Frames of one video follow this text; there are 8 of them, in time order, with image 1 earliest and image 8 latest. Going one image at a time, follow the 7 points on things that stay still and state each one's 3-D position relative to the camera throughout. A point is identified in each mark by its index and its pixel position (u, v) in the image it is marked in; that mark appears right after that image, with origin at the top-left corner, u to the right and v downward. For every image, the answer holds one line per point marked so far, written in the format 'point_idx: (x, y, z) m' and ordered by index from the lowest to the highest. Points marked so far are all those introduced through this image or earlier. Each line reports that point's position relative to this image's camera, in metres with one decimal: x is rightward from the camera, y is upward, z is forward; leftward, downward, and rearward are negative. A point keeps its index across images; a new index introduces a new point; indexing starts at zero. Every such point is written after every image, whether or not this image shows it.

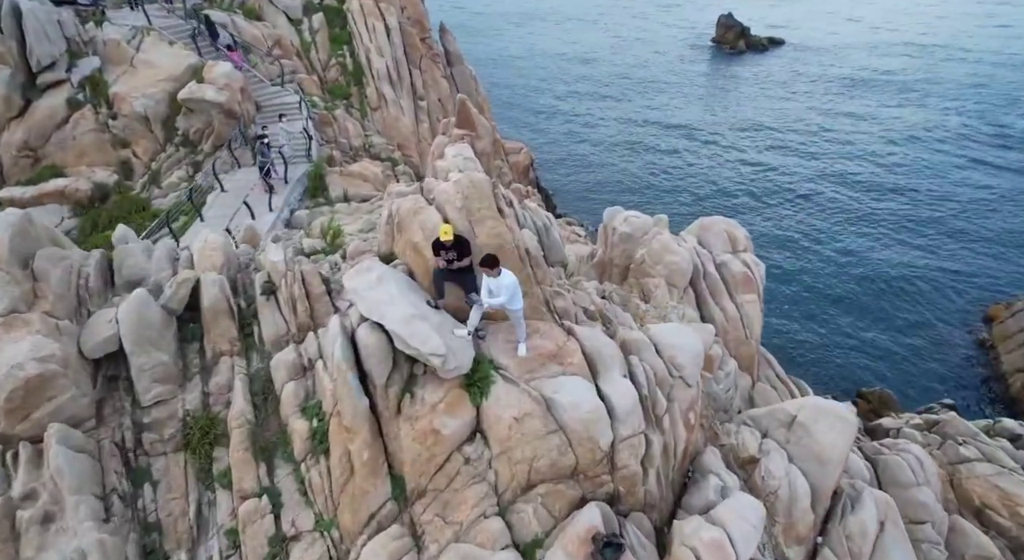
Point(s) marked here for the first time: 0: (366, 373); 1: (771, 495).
0: (-1.5, -1.0, +5.5) m
1: (+3.5, -2.9, +7.2) m
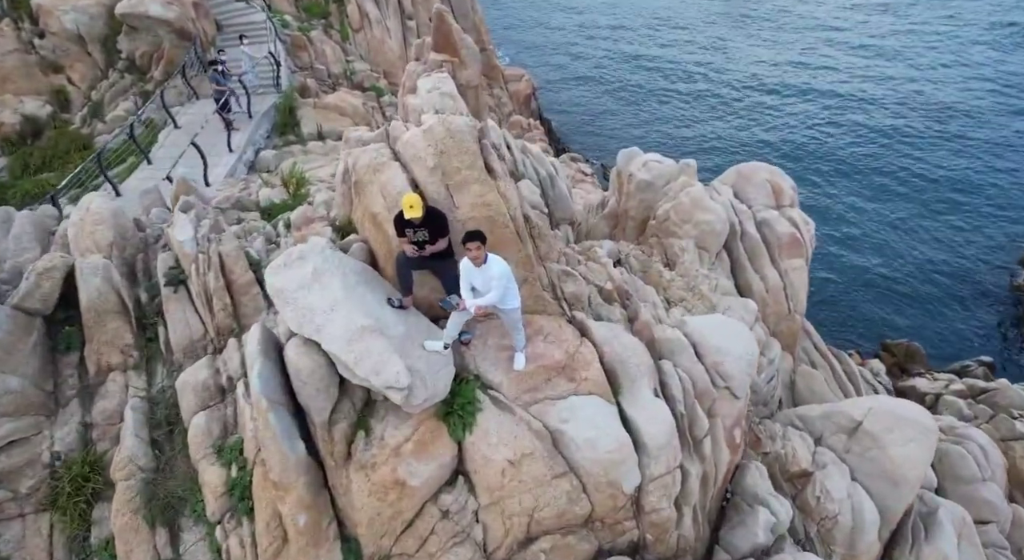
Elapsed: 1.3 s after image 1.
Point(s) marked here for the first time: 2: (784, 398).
0: (-1.5, -1.0, +3.9) m
1: (+3.5, -2.6, +5.9) m
2: (+4.1, -1.7, +8.1) m
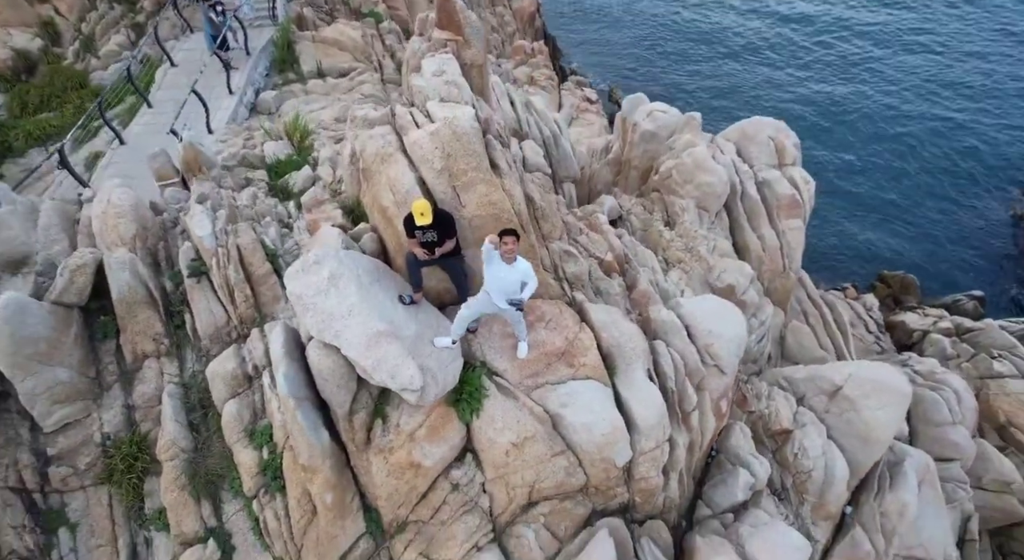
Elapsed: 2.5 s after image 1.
0: (-1.5, -1.0, +4.3) m
1: (+3.5, -2.4, +6.5) m
2: (+4.1, -1.1, +8.5) m
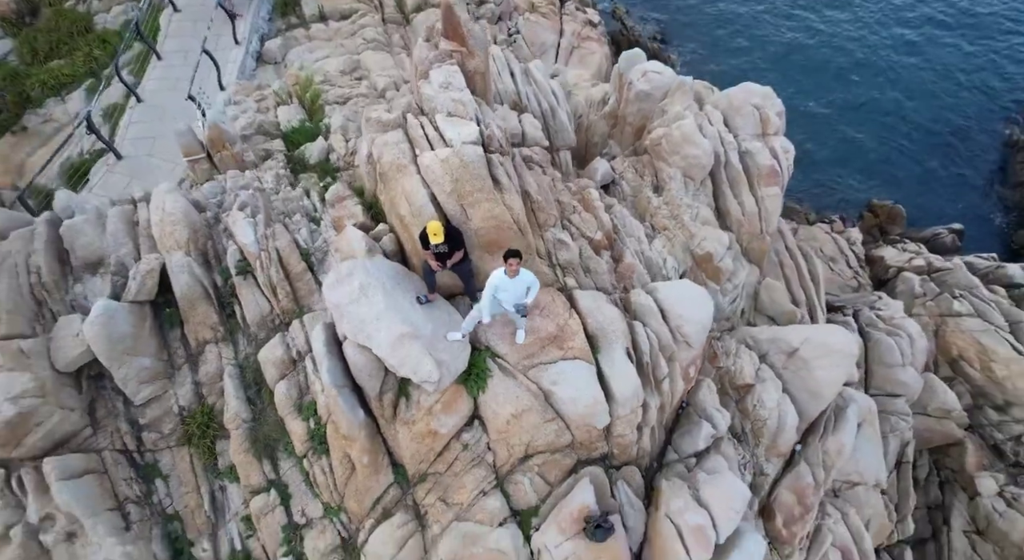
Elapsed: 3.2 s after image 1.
0: (-1.5, -1.0, +5.2) m
1: (+3.5, -2.0, +7.6) m
2: (+4.1, -0.4, +9.4) m
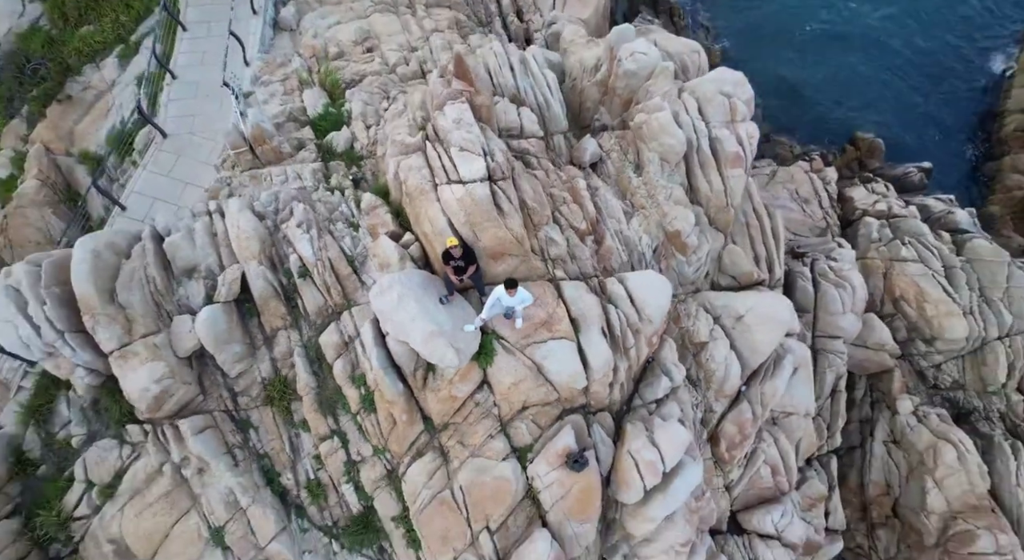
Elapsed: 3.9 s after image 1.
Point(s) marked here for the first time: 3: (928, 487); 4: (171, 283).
0: (-1.5, -1.1, +6.9) m
1: (+3.5, -1.6, +9.5) m
2: (+4.1, +0.2, +11.0) m
3: (+9.9, -4.9, +12.7) m
4: (-4.7, 0.0, +7.1) m
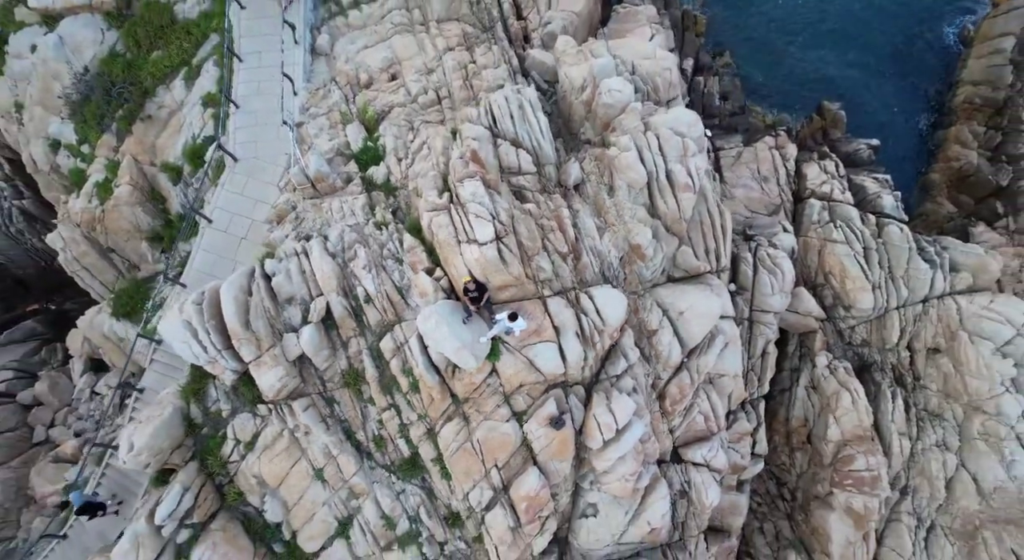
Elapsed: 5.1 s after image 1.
0: (-1.5, -1.6, +10.1) m
1: (+3.5, -1.7, +12.8) m
2: (+4.0, +0.3, +14.0) m
3: (+9.8, -4.4, +16.6) m
4: (-4.7, -0.5, +10.1) m
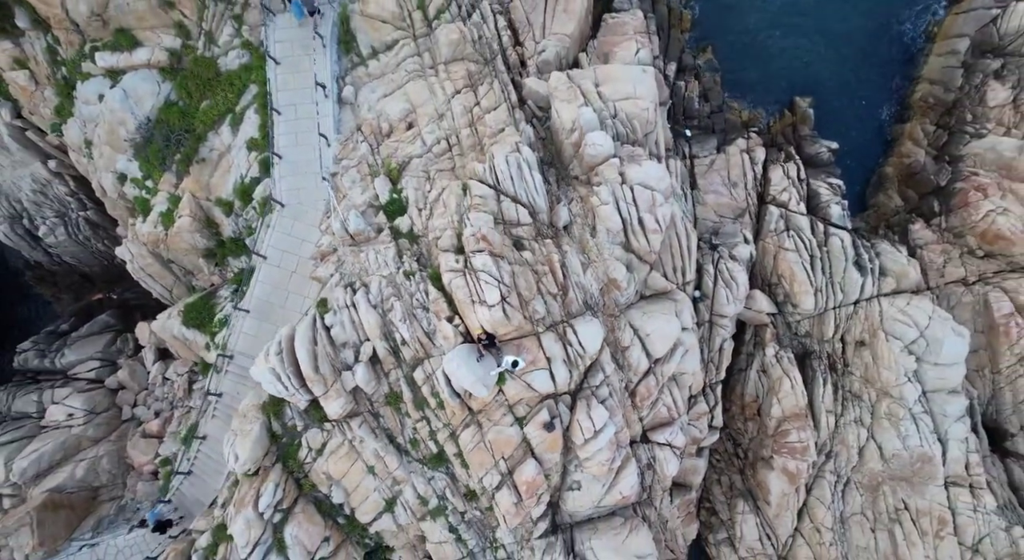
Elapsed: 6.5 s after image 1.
0: (-1.4, -2.7, +13.4) m
1: (+3.5, -2.5, +16.1) m
2: (+4.0, -0.3, +17.1) m
3: (+9.9, -4.6, +20.3) m
4: (-4.6, -1.7, +13.2) m
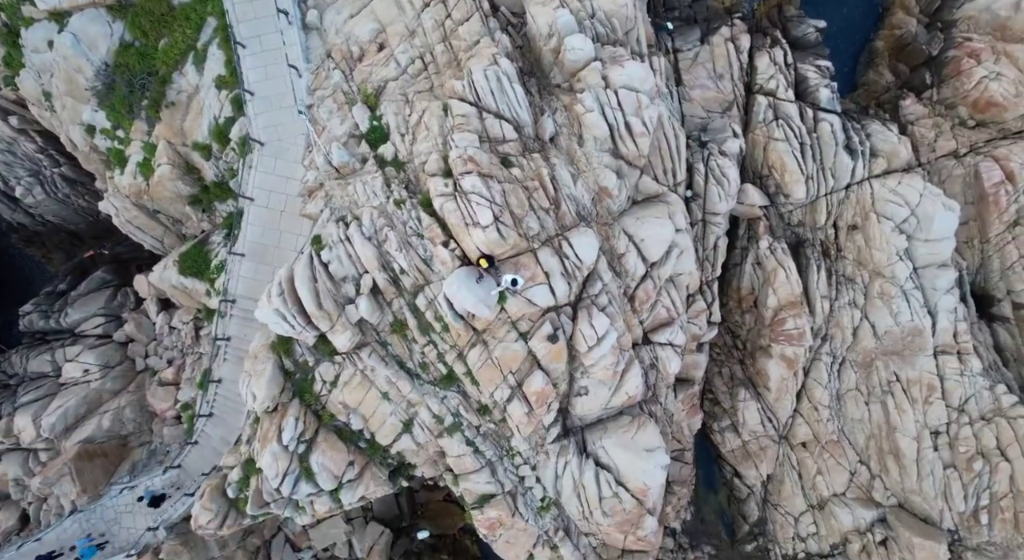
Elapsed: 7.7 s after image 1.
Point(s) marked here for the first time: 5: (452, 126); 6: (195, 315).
0: (-1.4, -0.8, +13.7) m
1: (+3.5, +0.3, +16.4) m
2: (+3.7, +2.7, +17.0) m
3: (+9.9, -0.6, +20.8) m
4: (-4.6, -0.2, +13.4) m
5: (-1.6, +4.2, +14.4) m
6: (-11.8, -1.4, +19.9) m
